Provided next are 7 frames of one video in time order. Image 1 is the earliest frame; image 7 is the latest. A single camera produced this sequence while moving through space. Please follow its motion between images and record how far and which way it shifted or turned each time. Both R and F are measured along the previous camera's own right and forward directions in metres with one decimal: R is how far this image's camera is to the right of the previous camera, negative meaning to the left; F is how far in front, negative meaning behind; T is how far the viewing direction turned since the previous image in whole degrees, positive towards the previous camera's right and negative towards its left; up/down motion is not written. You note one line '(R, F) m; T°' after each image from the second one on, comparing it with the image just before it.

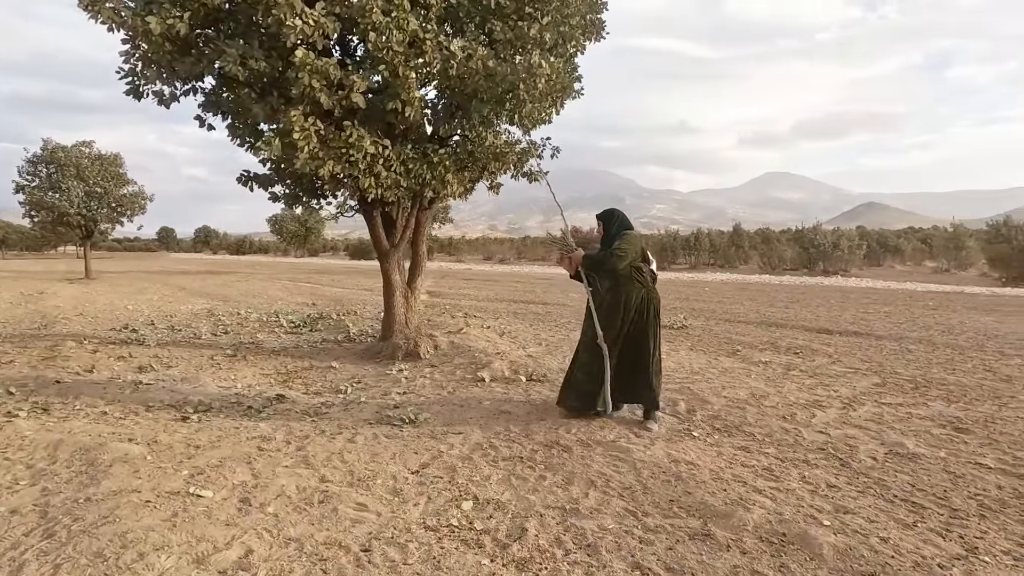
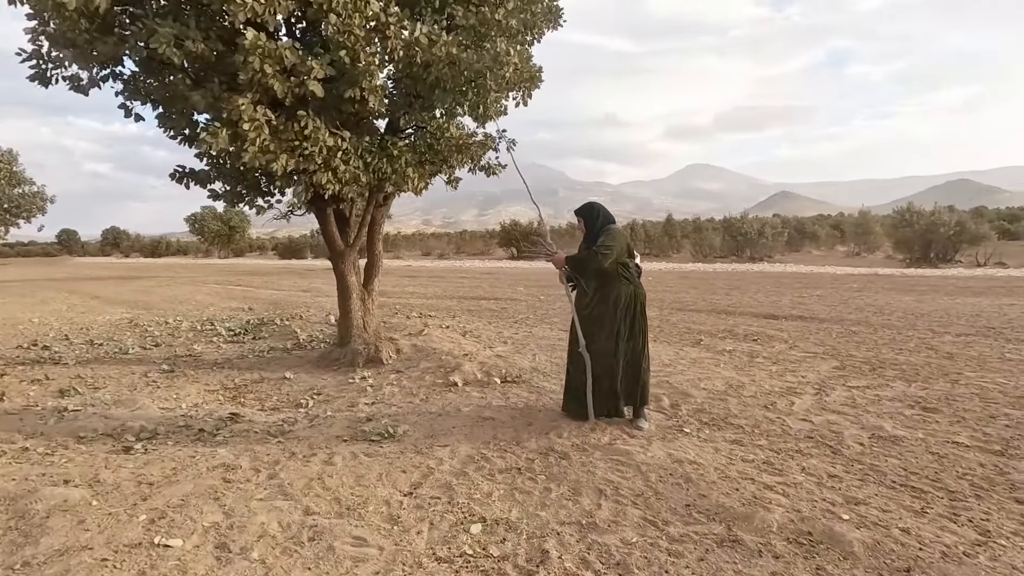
(-0.4, +0.3) m; +7°
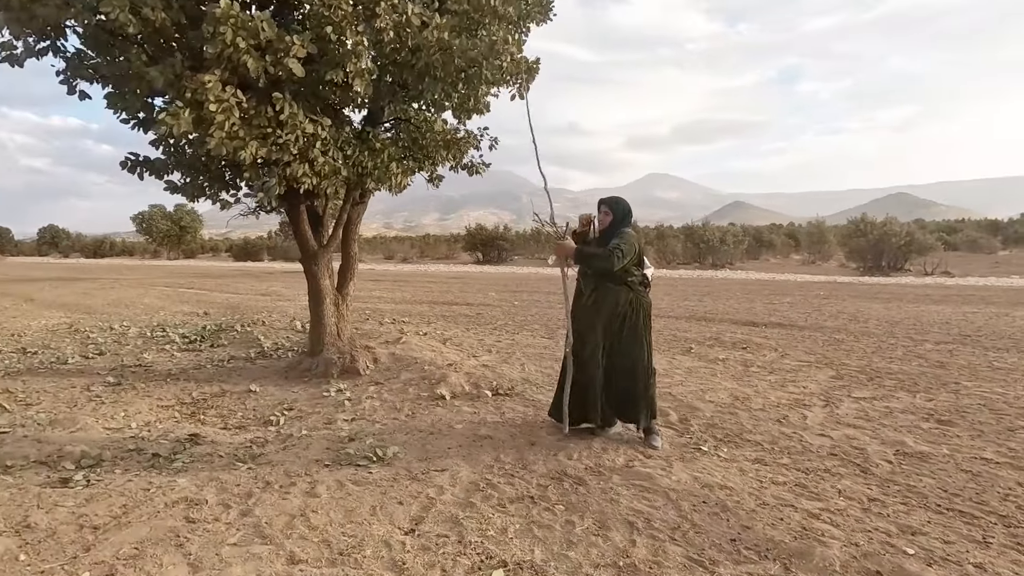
(-0.3, +0.4) m; +4°
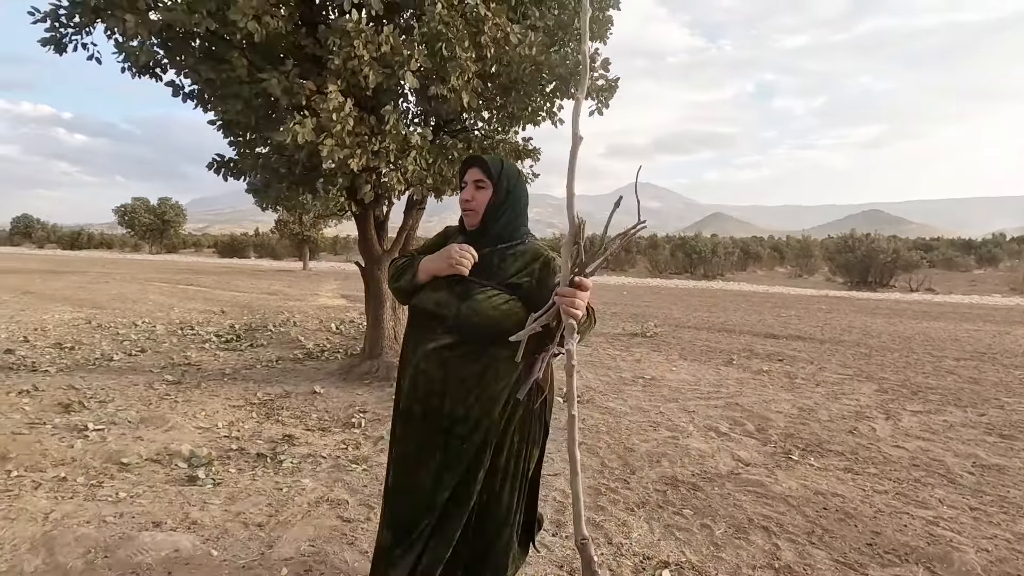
(-1.0, -0.1) m; +2°
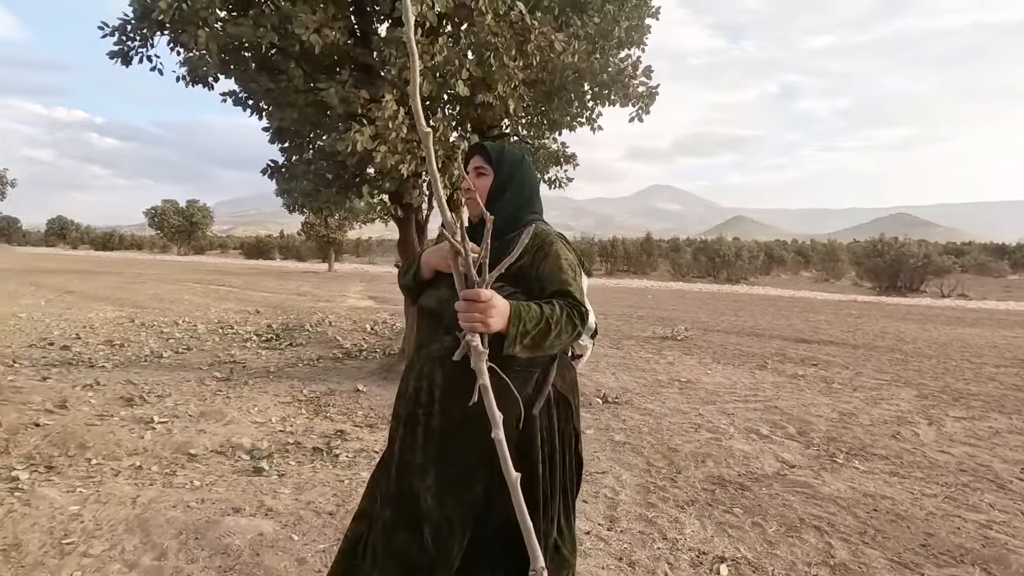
(-0.2, -0.1) m; -2°
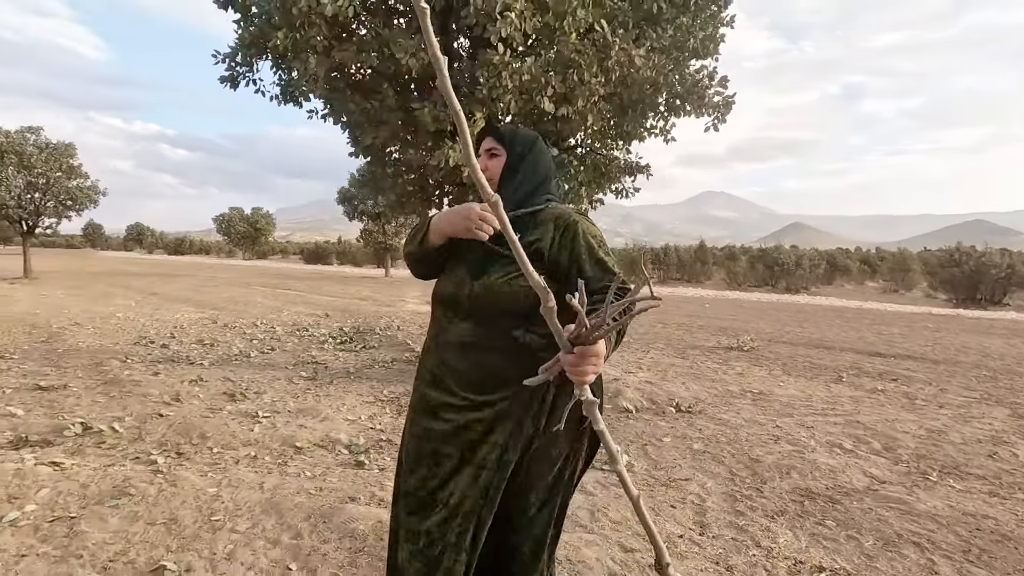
(-0.3, -0.2) m; -5°
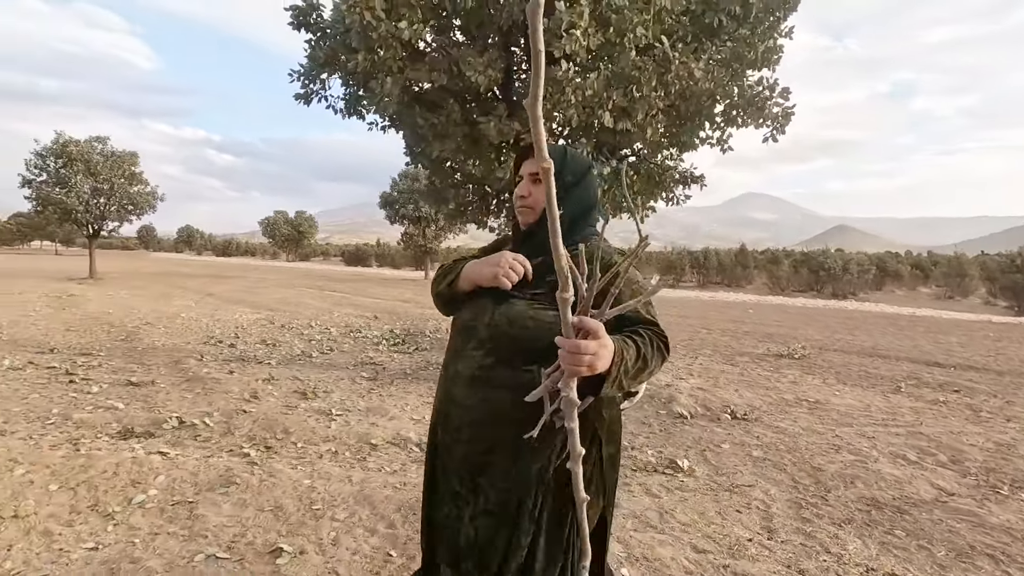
(-0.3, -0.2) m; -4°
